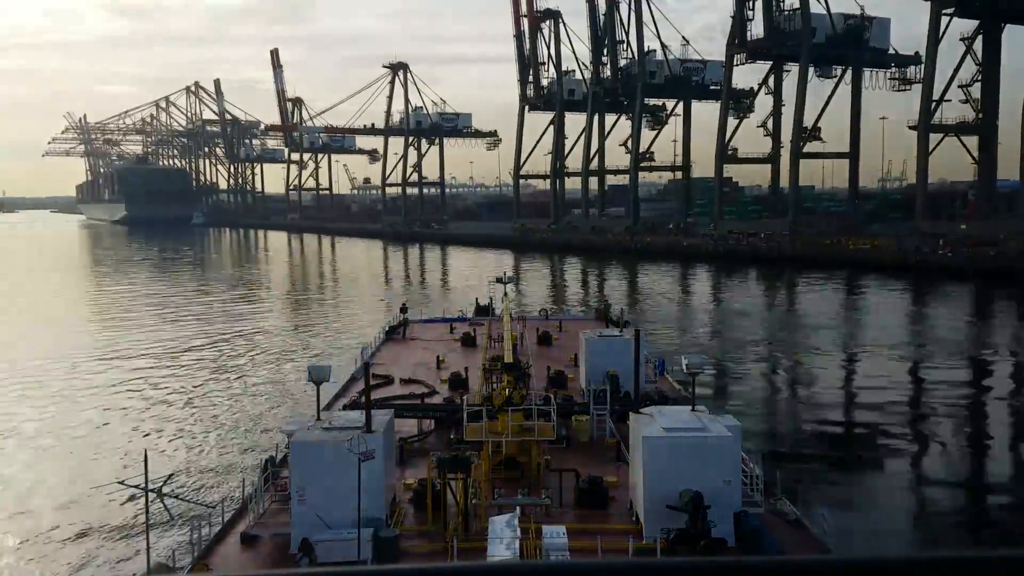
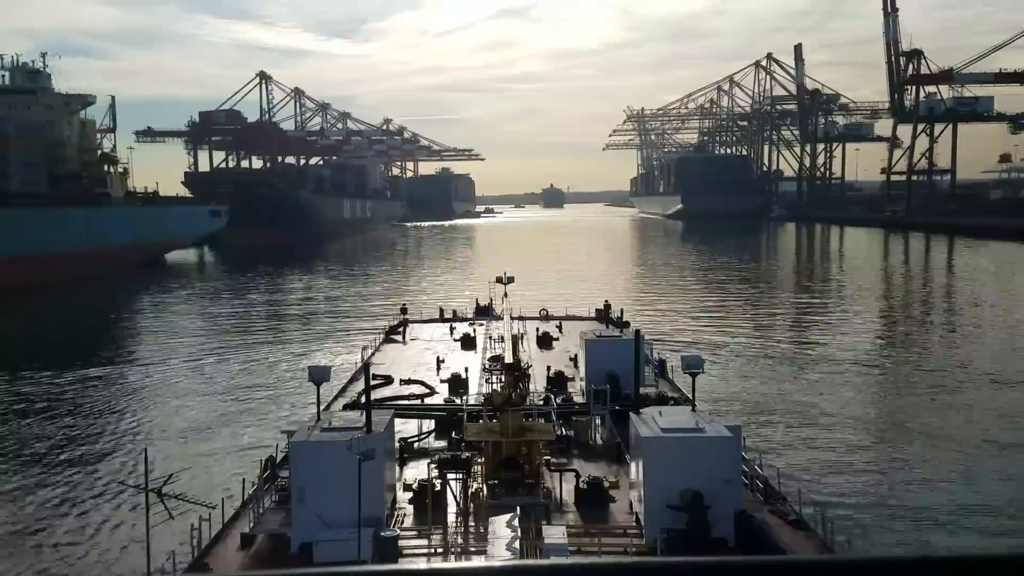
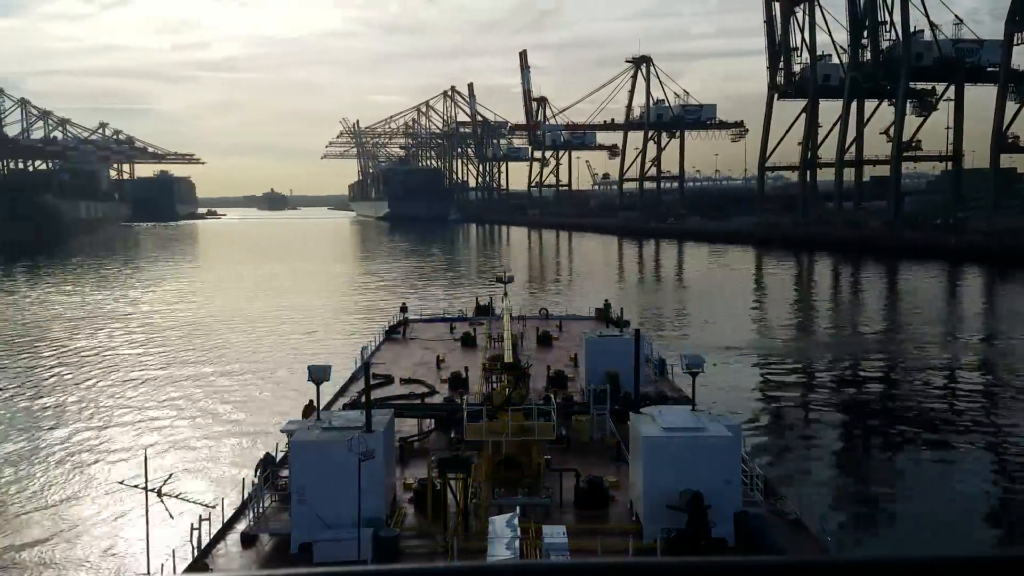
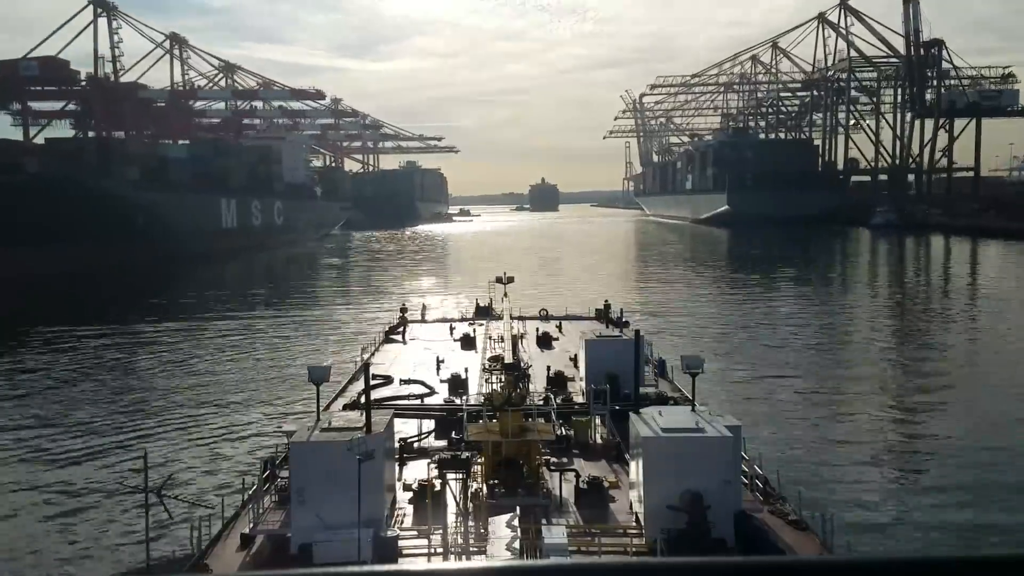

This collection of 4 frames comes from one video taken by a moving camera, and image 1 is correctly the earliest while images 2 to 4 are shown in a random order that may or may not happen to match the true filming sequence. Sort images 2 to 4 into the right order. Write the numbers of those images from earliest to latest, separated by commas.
3, 2, 4
